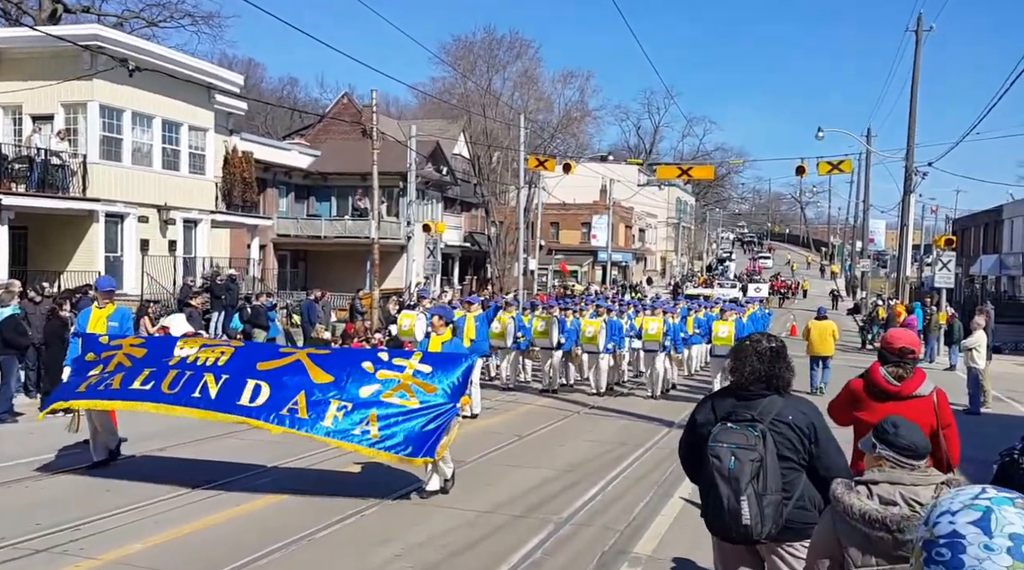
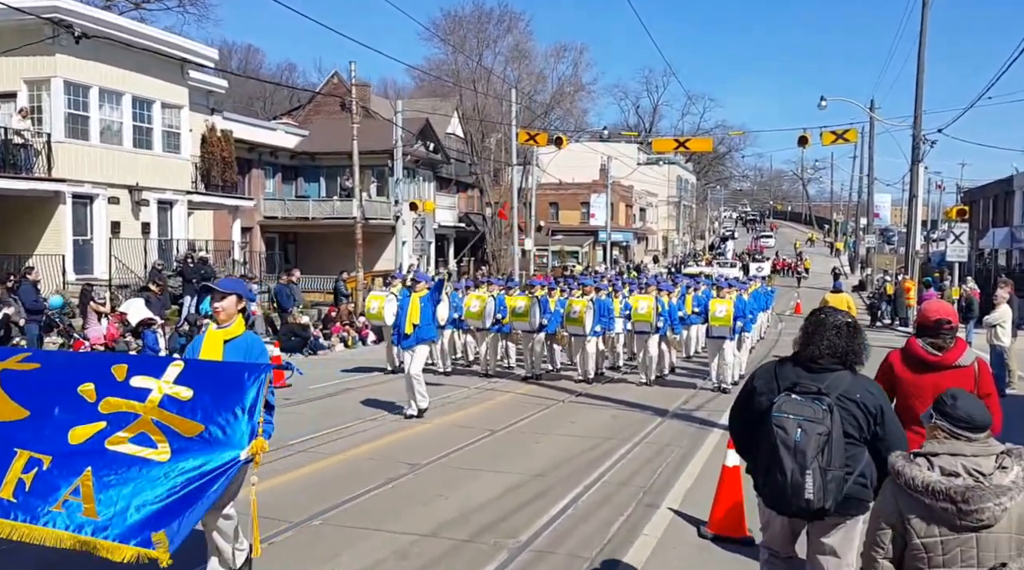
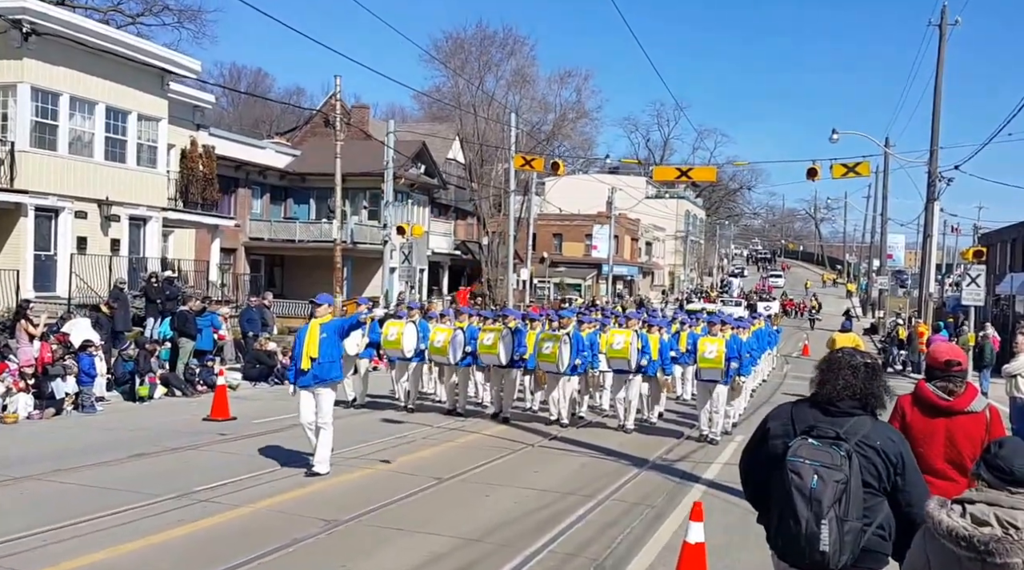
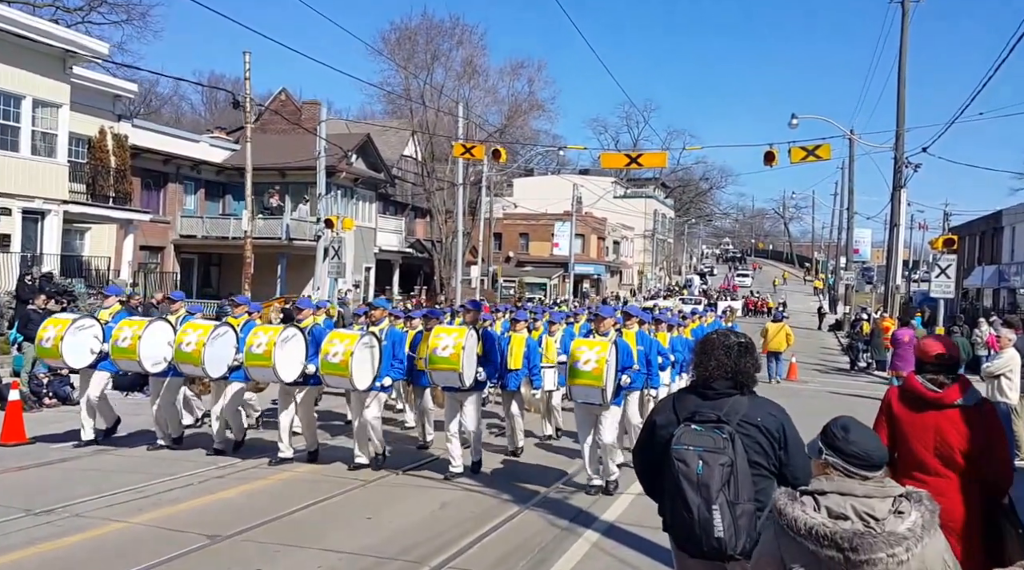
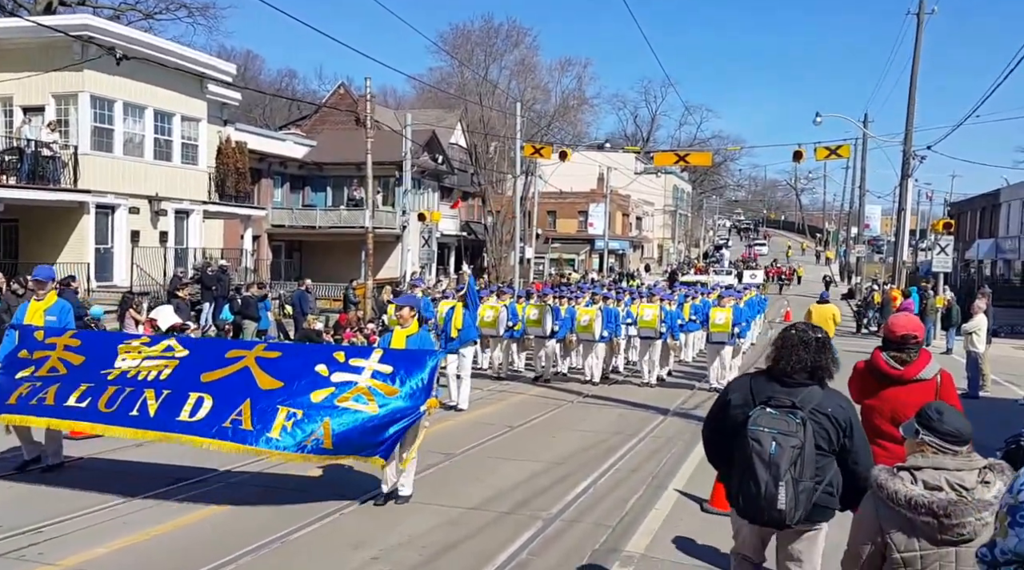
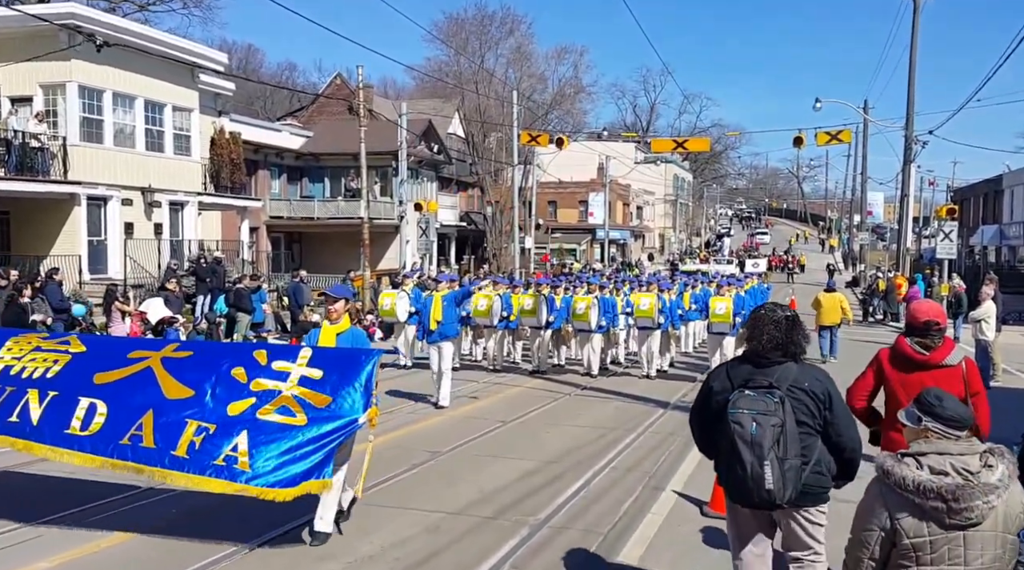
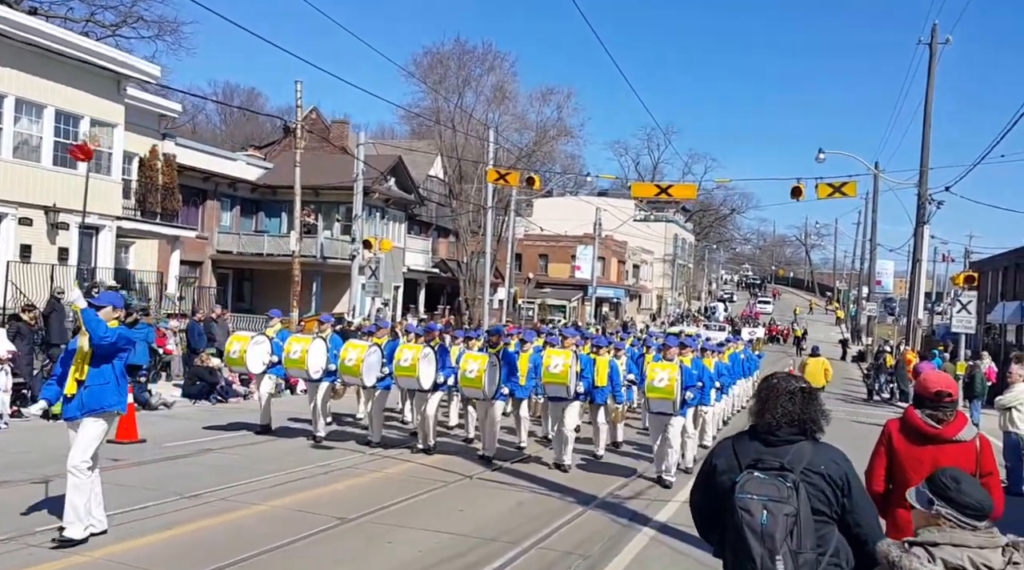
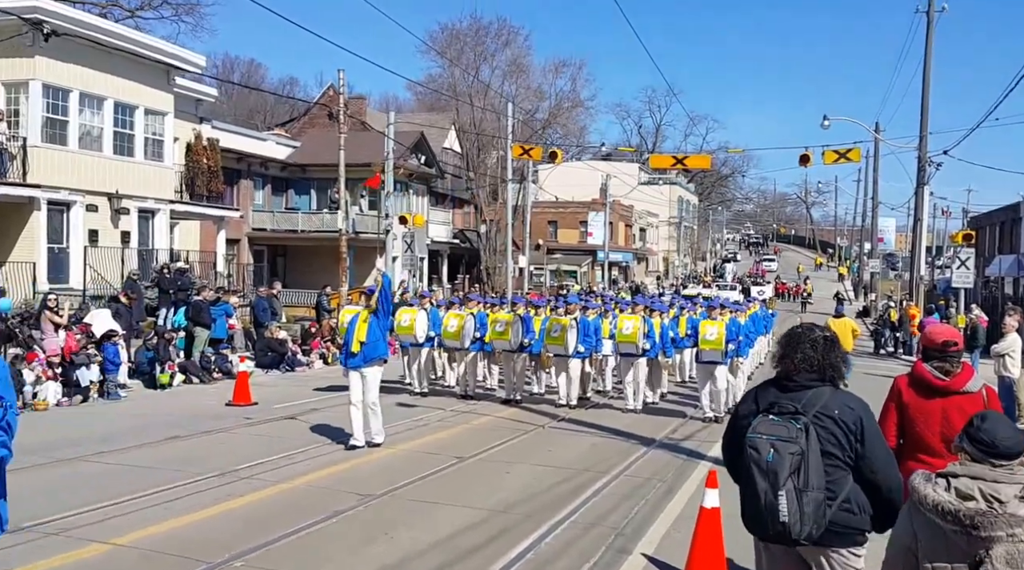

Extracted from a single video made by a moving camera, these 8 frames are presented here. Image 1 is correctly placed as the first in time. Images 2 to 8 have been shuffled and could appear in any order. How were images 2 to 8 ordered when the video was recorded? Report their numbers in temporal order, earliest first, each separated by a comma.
5, 6, 2, 8, 3, 7, 4
